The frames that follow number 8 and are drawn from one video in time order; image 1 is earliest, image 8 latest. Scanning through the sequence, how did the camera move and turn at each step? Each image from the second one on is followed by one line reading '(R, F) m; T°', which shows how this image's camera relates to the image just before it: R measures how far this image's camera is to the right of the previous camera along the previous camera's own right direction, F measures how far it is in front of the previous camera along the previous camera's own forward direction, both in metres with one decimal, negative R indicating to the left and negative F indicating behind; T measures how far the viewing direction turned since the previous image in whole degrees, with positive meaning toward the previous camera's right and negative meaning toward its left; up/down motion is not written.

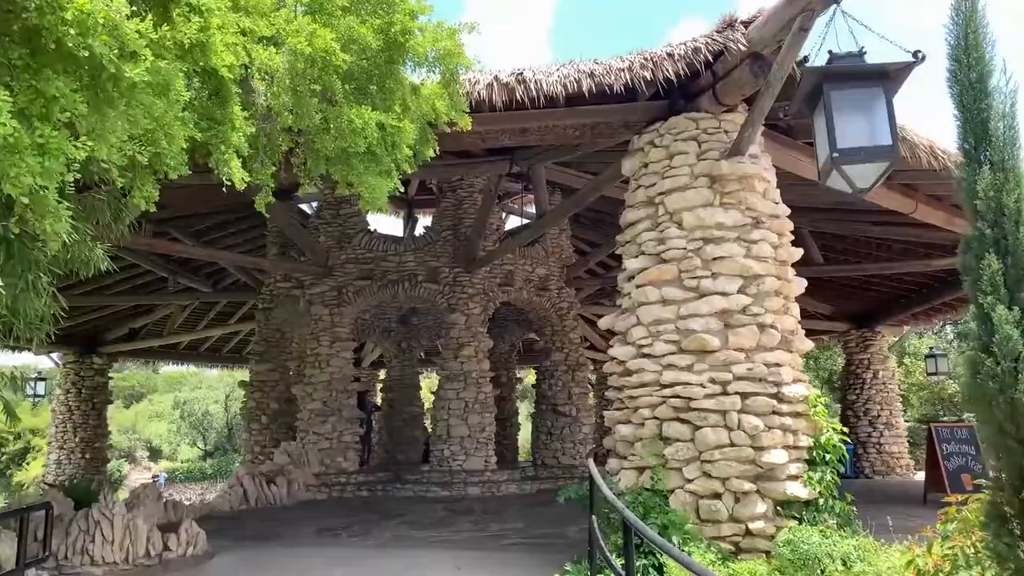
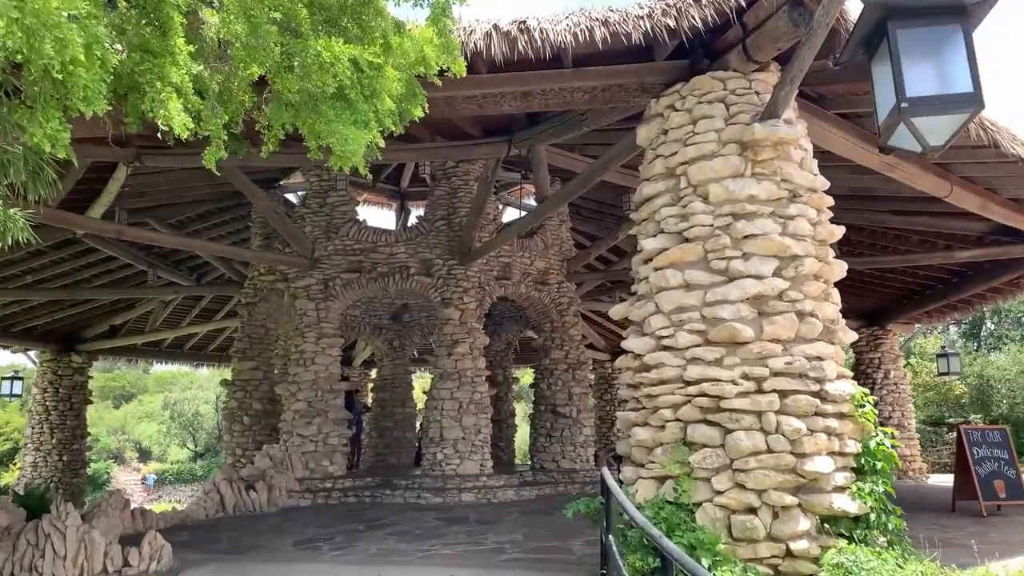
(0.0, +0.7) m; 0°
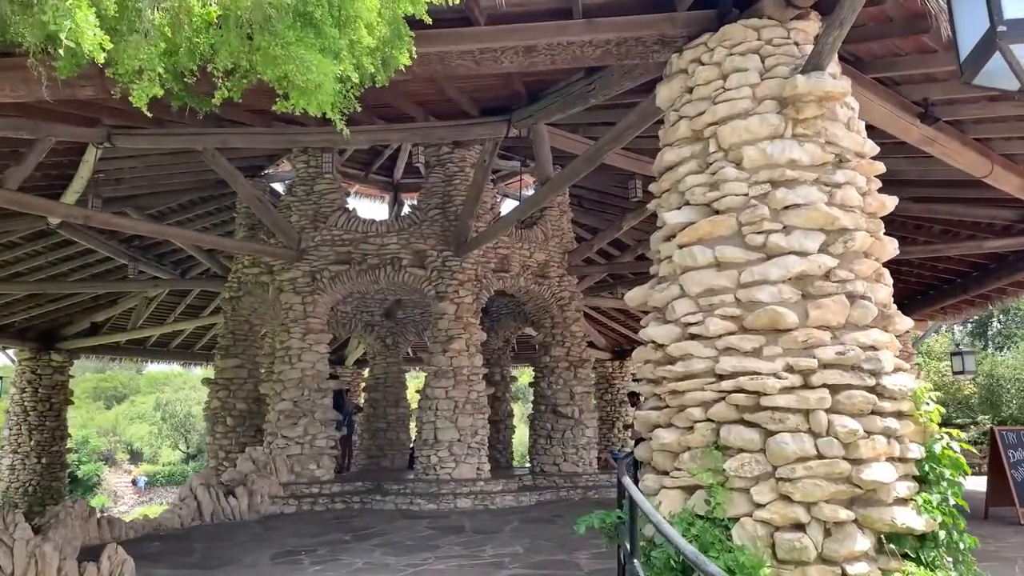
(0.0, +0.6) m; 0°
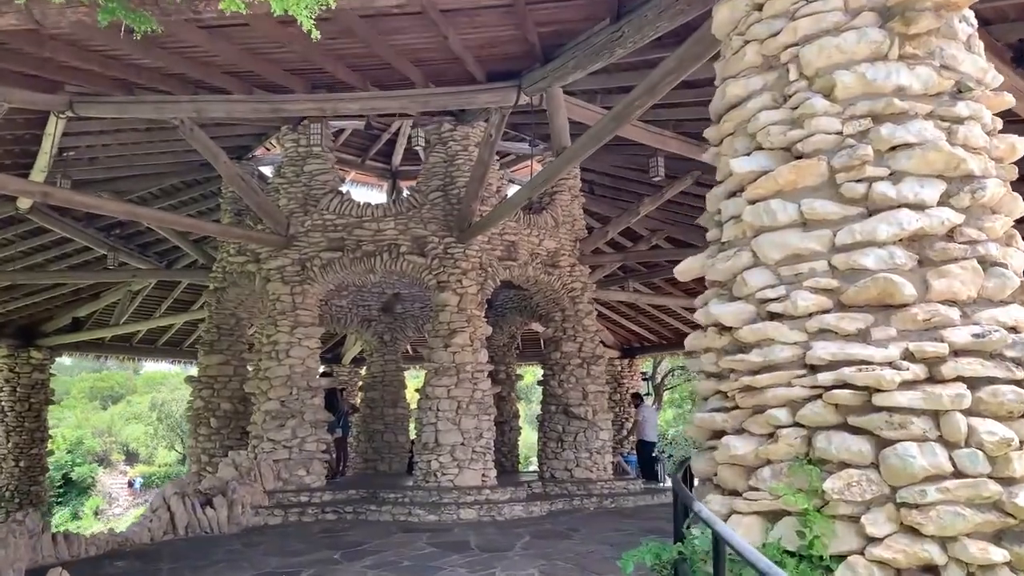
(-0.1, +0.9) m; 0°
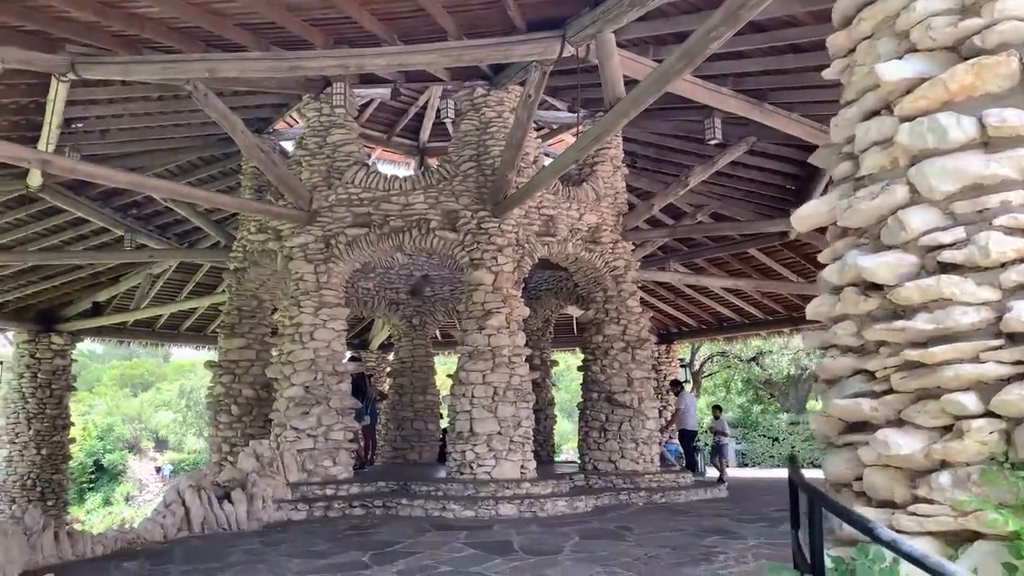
(-0.2, +0.7) m; -2°
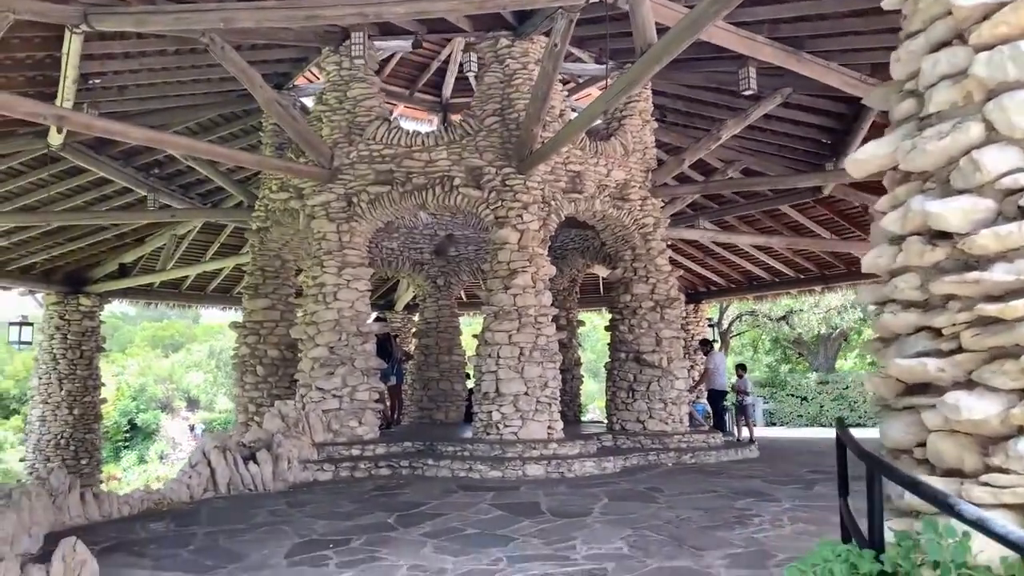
(0.0, +0.2) m; -2°
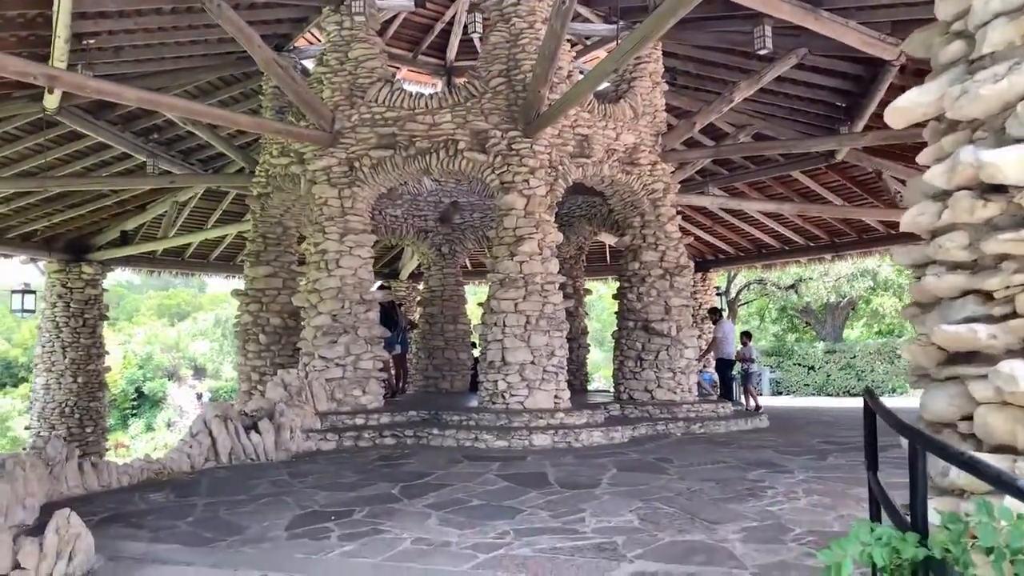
(0.0, +0.2) m; 0°
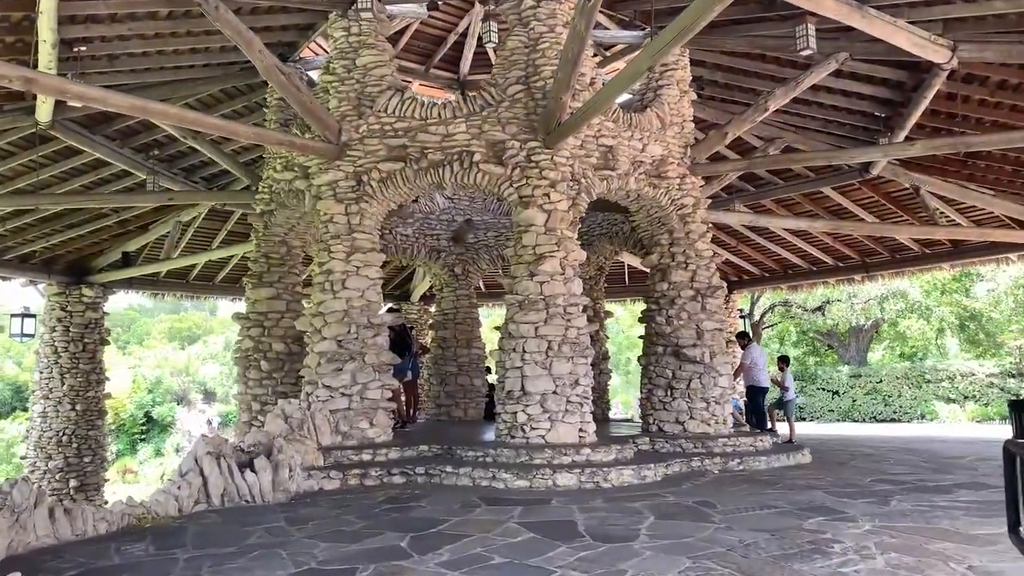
(-0.1, +0.6) m; -1°
